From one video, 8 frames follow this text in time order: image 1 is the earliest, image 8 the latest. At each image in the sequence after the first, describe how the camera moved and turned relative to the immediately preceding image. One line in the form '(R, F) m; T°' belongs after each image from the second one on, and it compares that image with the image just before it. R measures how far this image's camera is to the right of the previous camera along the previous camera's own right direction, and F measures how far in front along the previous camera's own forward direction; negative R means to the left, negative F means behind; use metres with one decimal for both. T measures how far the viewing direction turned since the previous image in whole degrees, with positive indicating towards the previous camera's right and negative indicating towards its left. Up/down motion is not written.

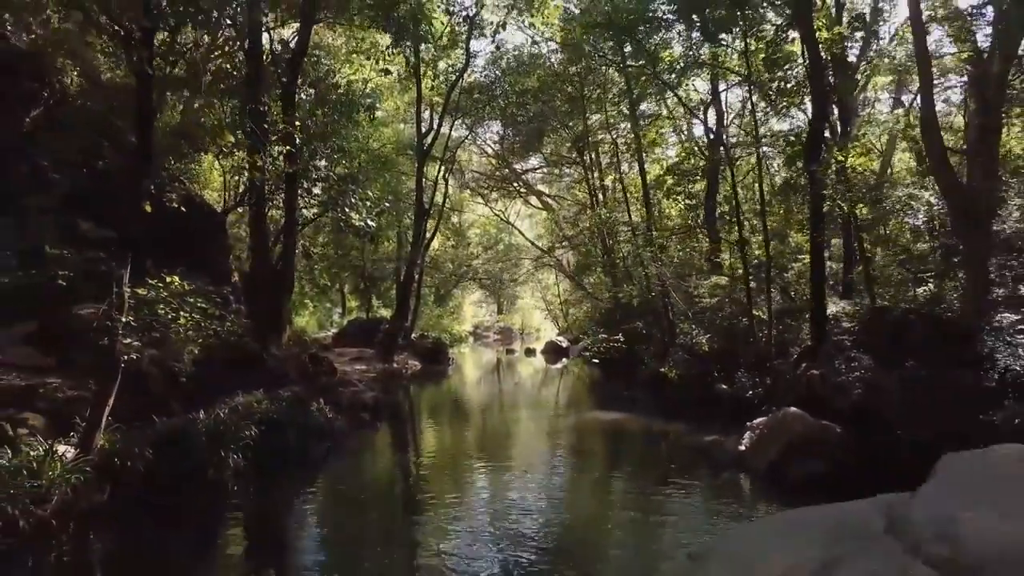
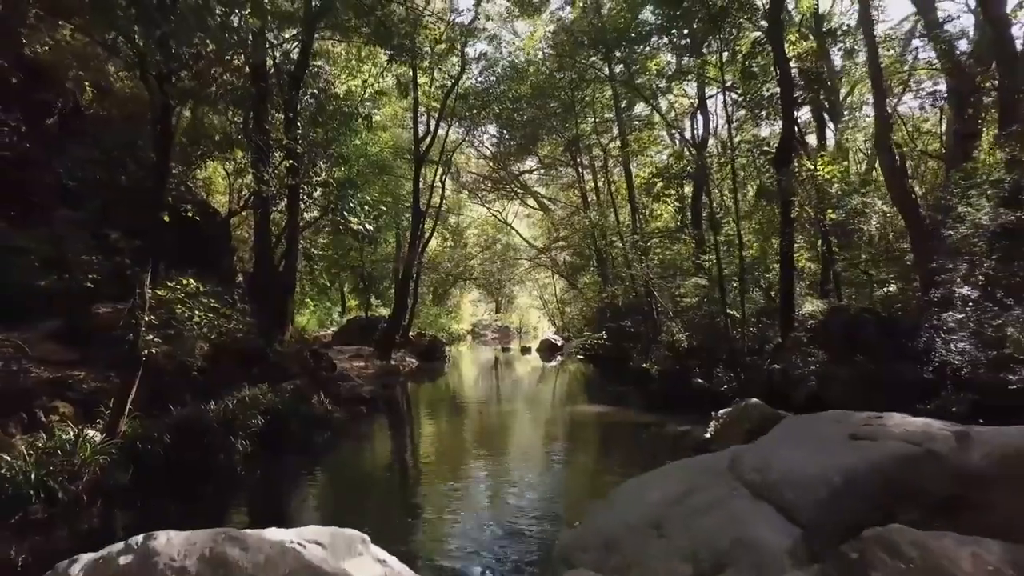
(+0.2, -0.9) m; 0°
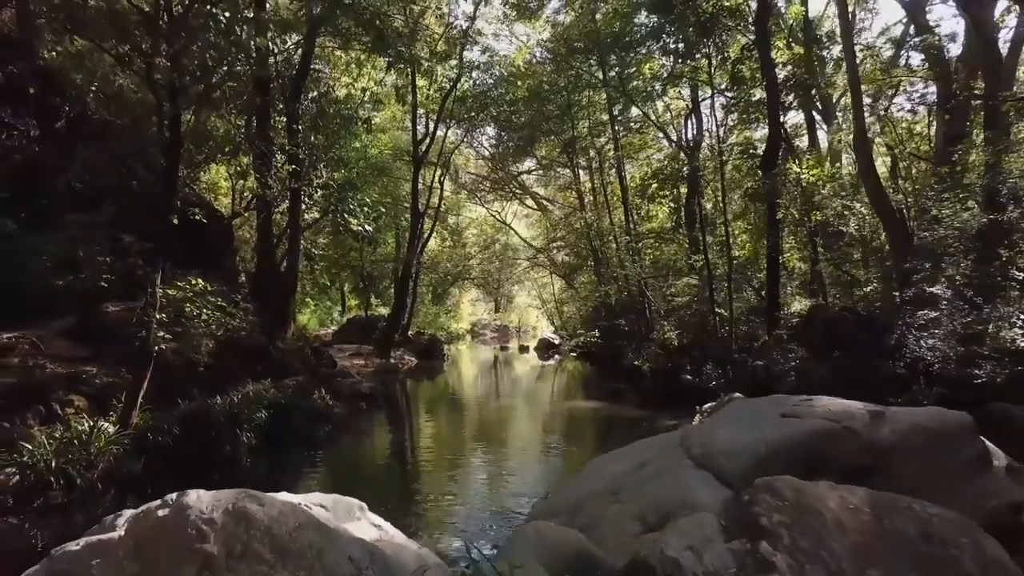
(+0.1, -0.5) m; 0°
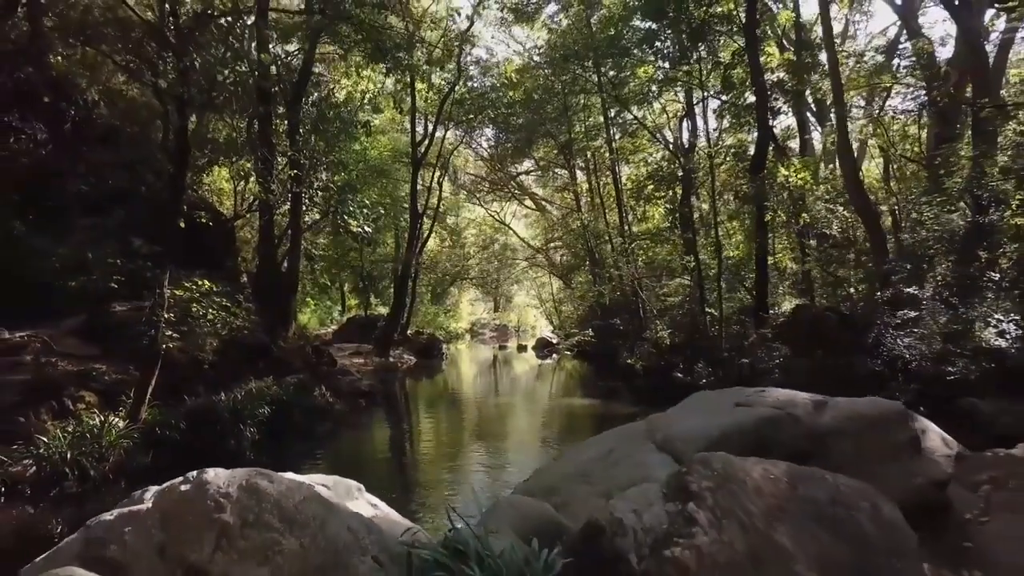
(+0.1, -0.4) m; 0°
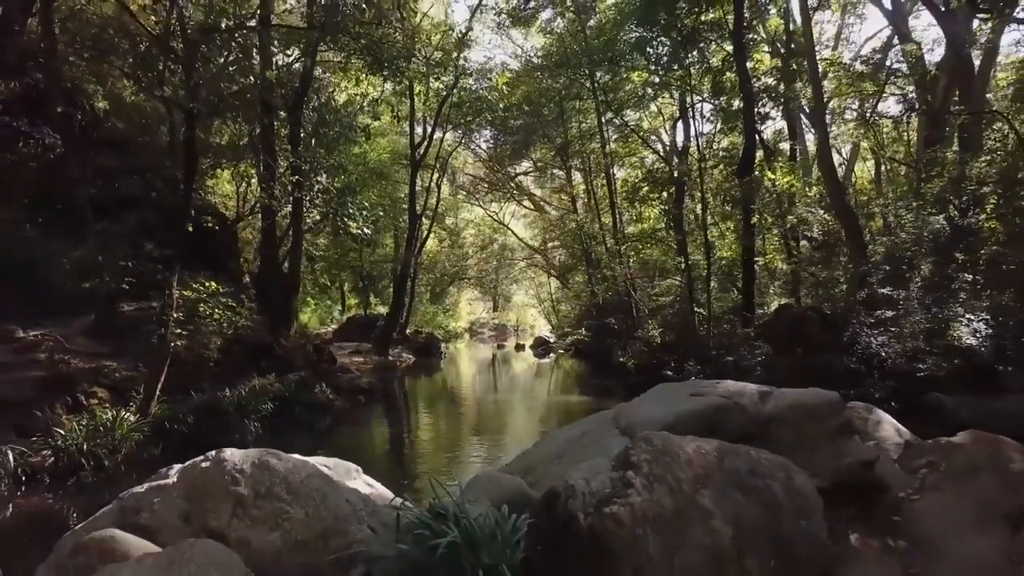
(+0.1, -0.5) m; 0°
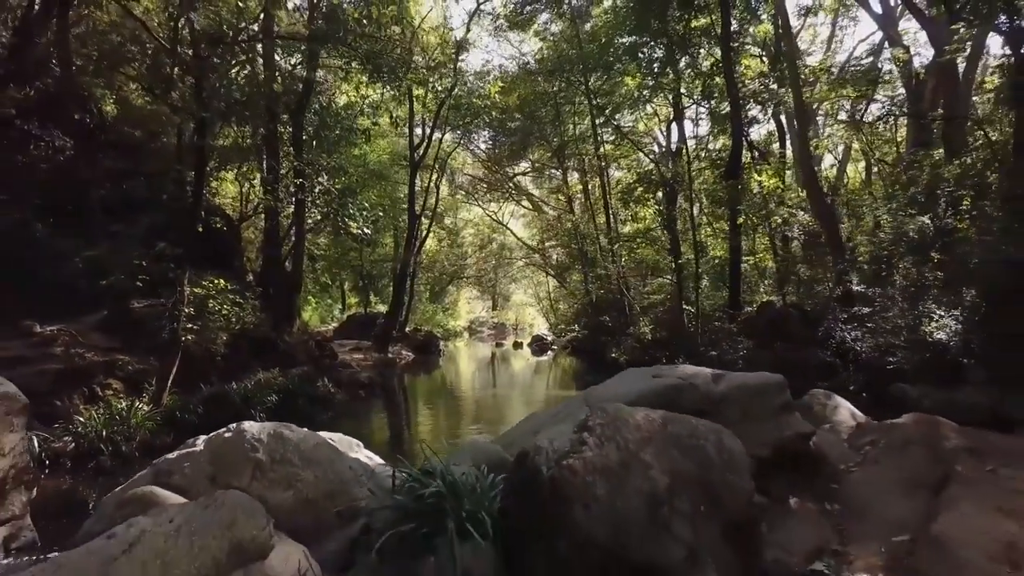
(+0.1, -0.6) m; 0°
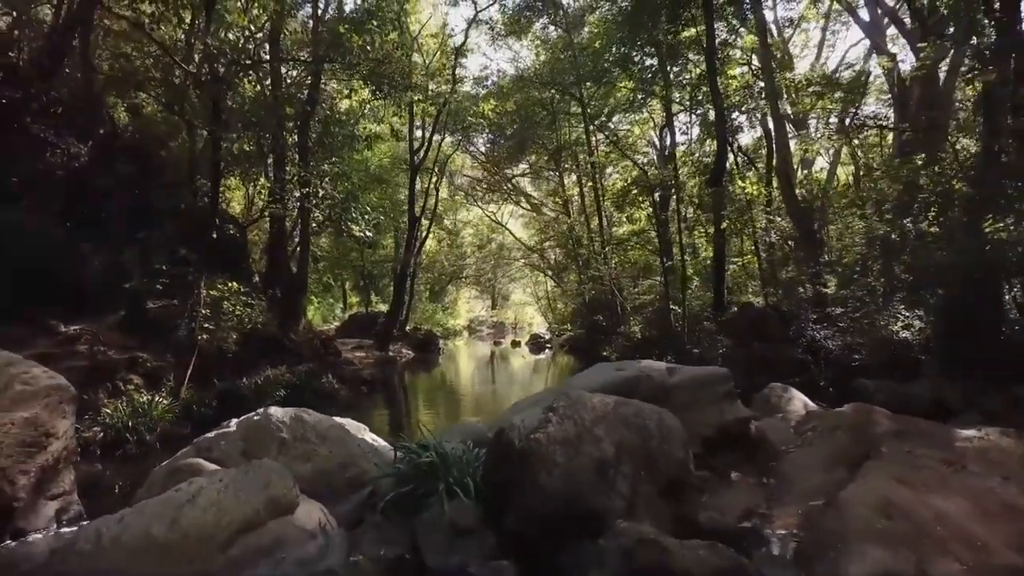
(+0.1, -0.8) m; 0°
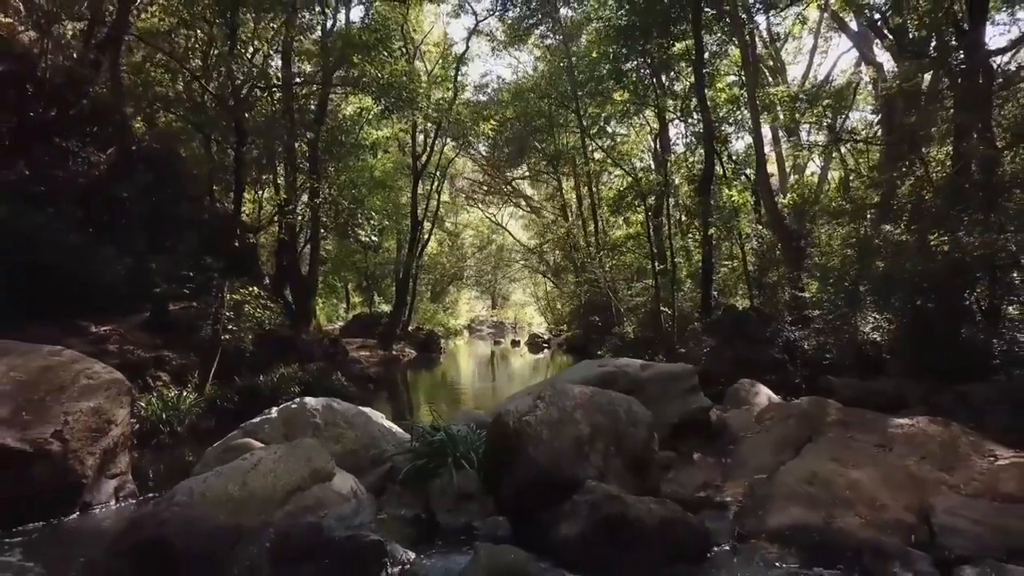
(0.0, -0.9) m; 0°
